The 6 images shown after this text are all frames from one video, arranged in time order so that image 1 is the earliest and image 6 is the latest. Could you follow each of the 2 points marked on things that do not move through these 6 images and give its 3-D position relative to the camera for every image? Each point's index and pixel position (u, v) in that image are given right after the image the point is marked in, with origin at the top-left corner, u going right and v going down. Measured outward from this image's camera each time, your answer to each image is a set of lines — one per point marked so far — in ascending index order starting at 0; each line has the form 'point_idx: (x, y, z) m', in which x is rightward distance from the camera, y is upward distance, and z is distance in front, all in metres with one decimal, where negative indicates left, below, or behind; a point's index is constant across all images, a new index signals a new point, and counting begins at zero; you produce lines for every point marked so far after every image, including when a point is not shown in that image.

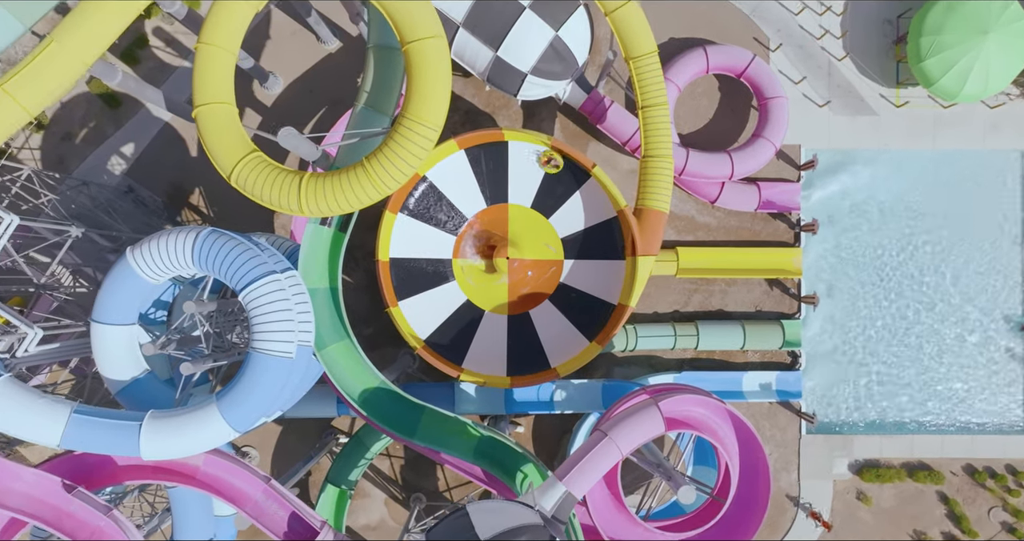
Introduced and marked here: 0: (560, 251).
0: (+0.8, +0.3, +9.6) m
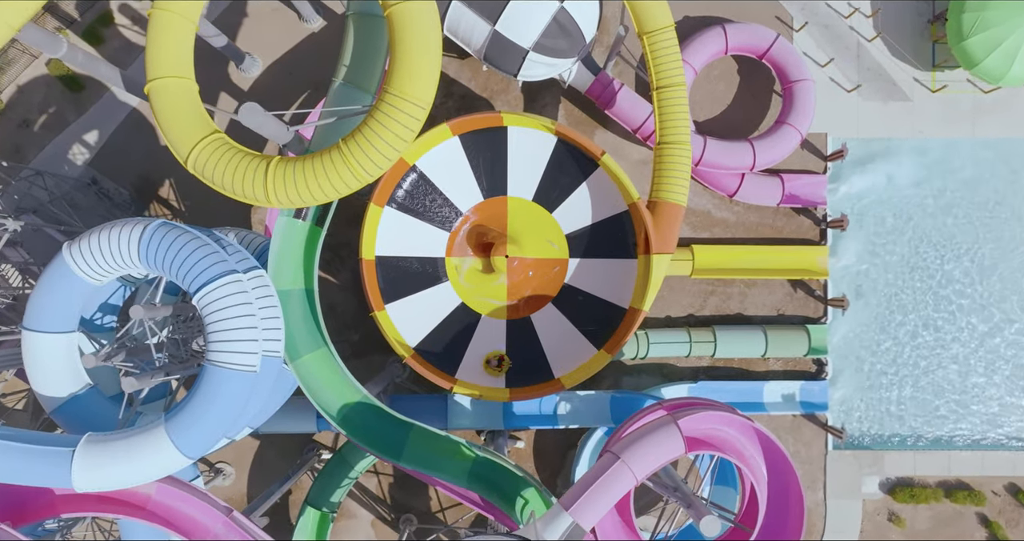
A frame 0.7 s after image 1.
0: (+0.8, +0.3, +8.7) m
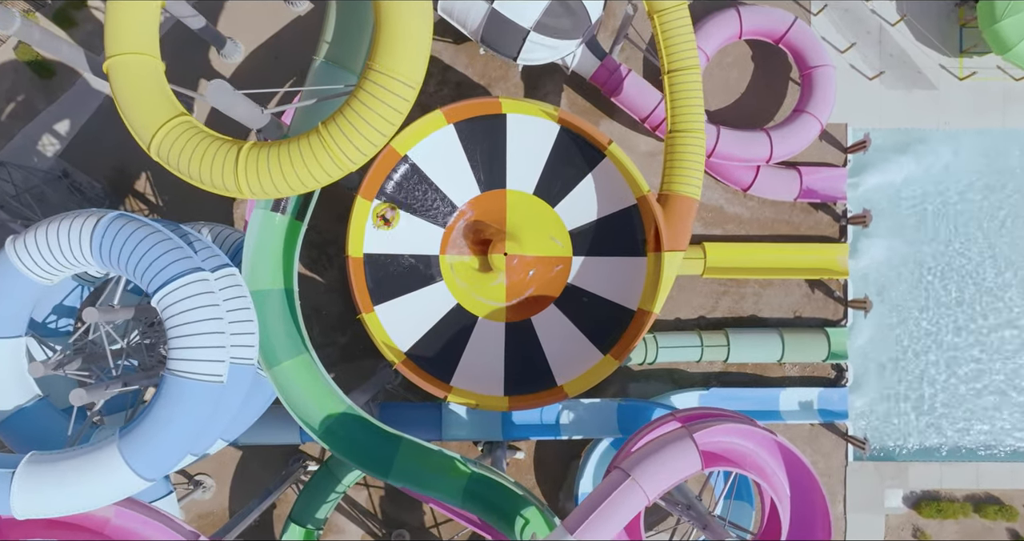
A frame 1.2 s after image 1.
0: (+0.8, +0.3, +8.1) m
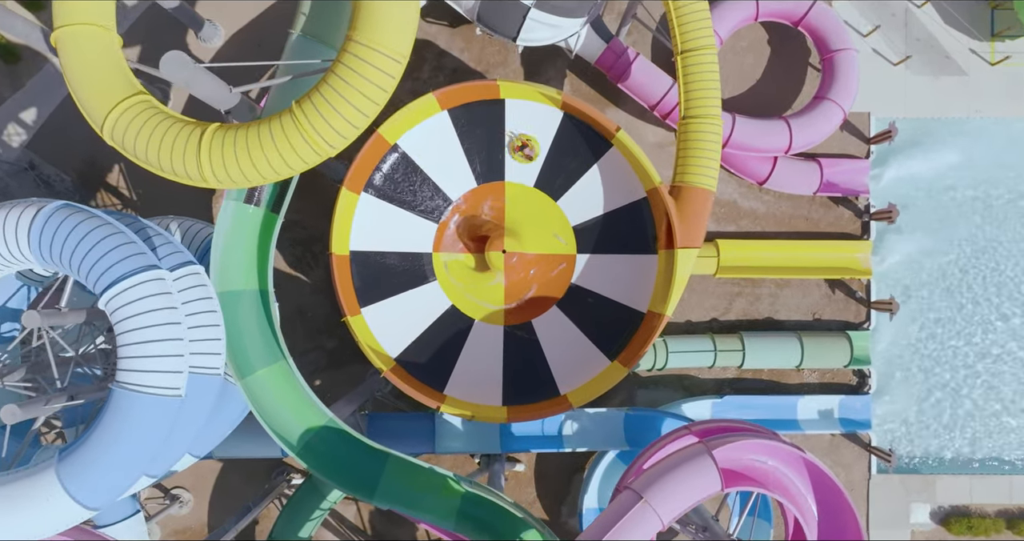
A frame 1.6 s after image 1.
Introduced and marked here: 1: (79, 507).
0: (+0.8, +0.4, +7.5) m
1: (-3.3, -1.8, +4.3) m
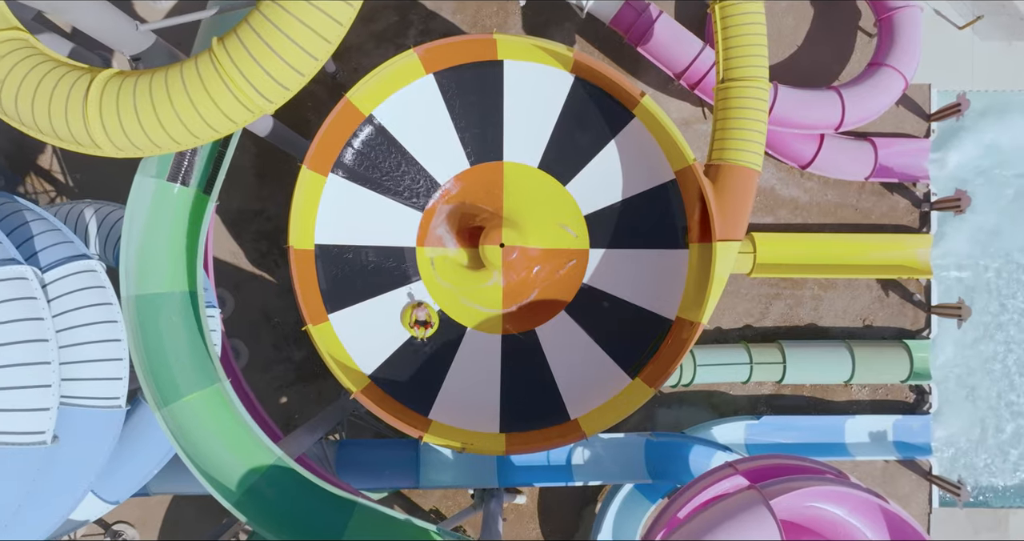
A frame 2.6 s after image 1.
0: (+0.8, +0.4, +6.2) m
1: (-3.3, -1.8, +3.0) m
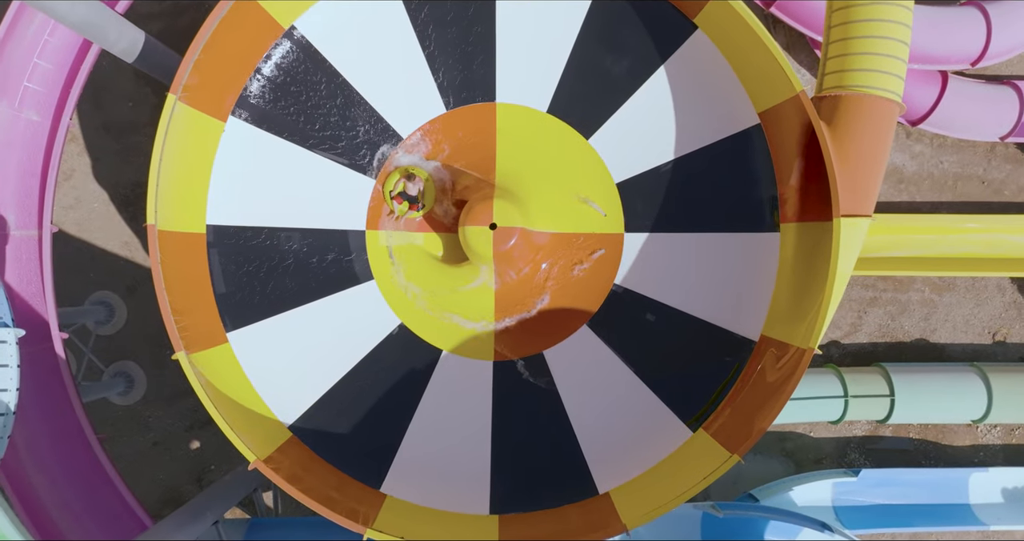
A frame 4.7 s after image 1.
0: (+0.8, +0.4, +4.1) m
1: (-3.4, -1.7, +1.0) m
